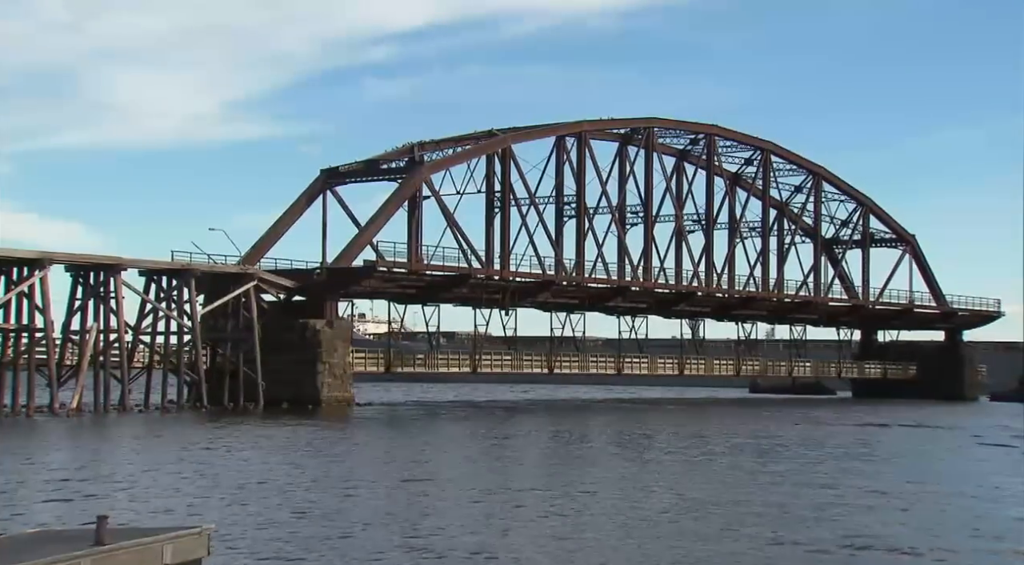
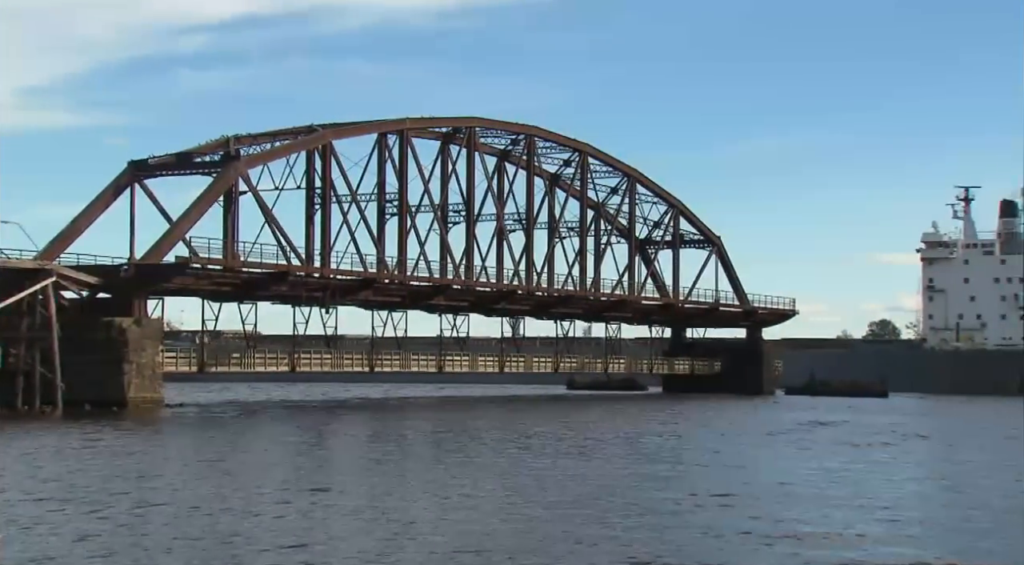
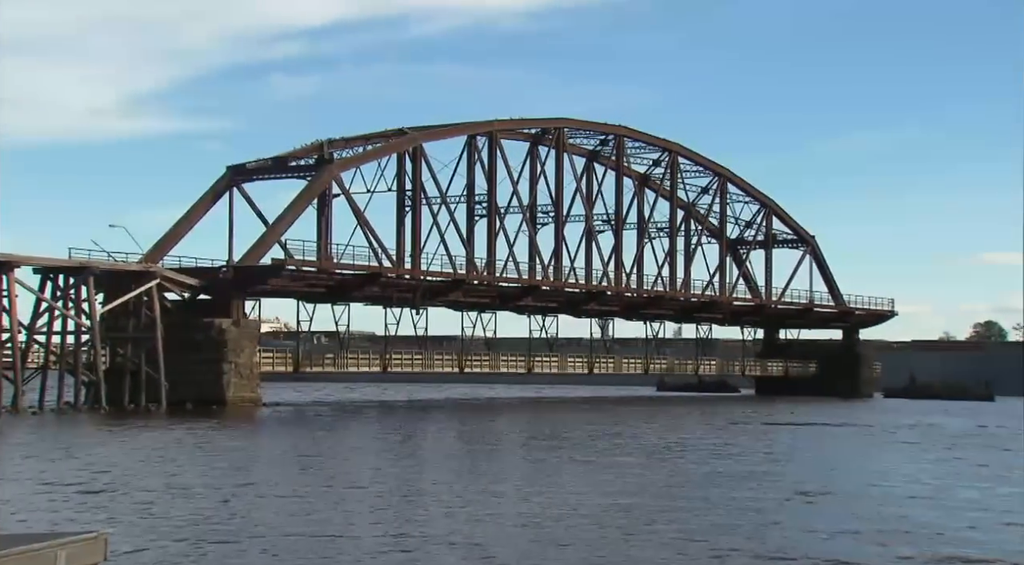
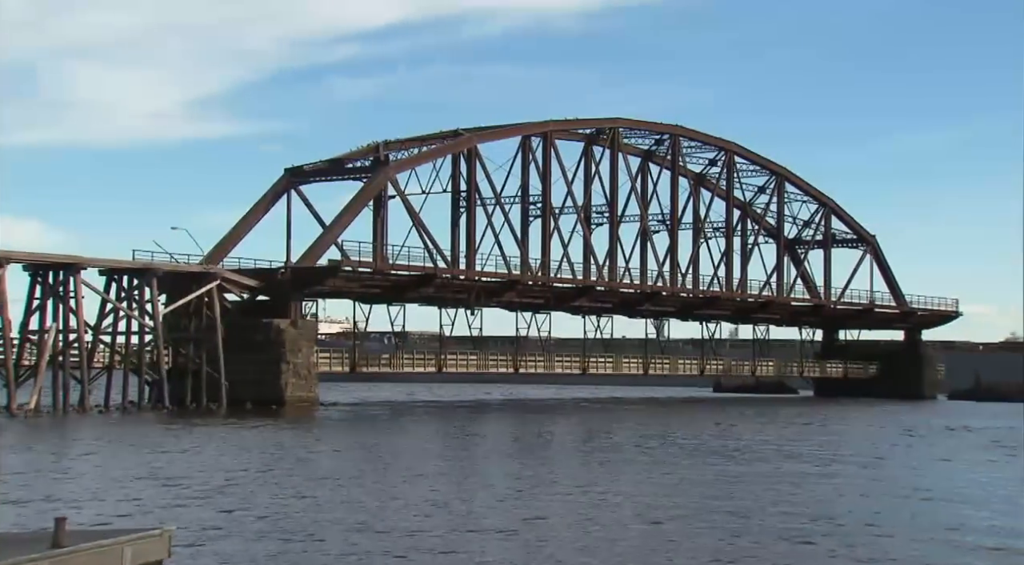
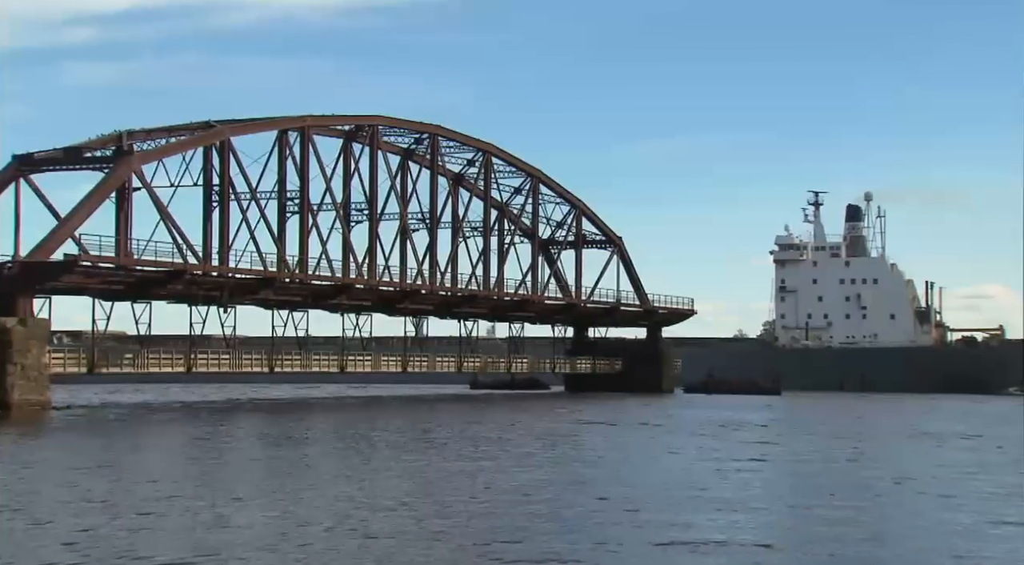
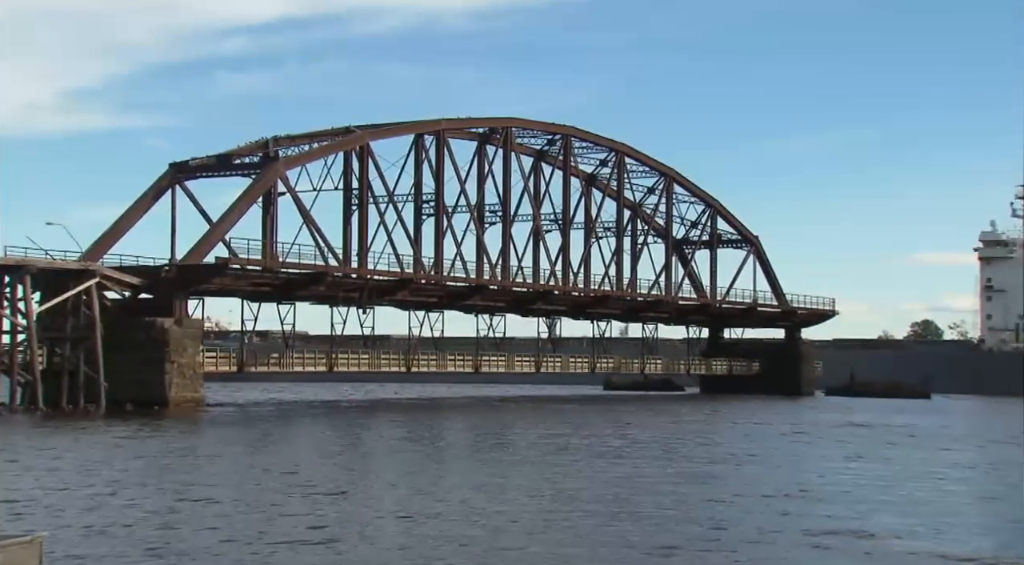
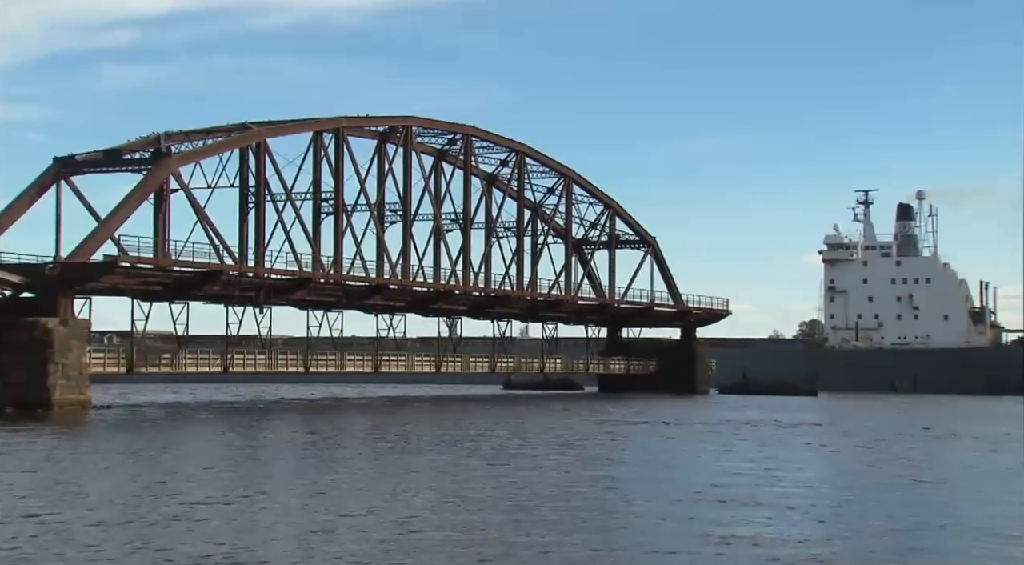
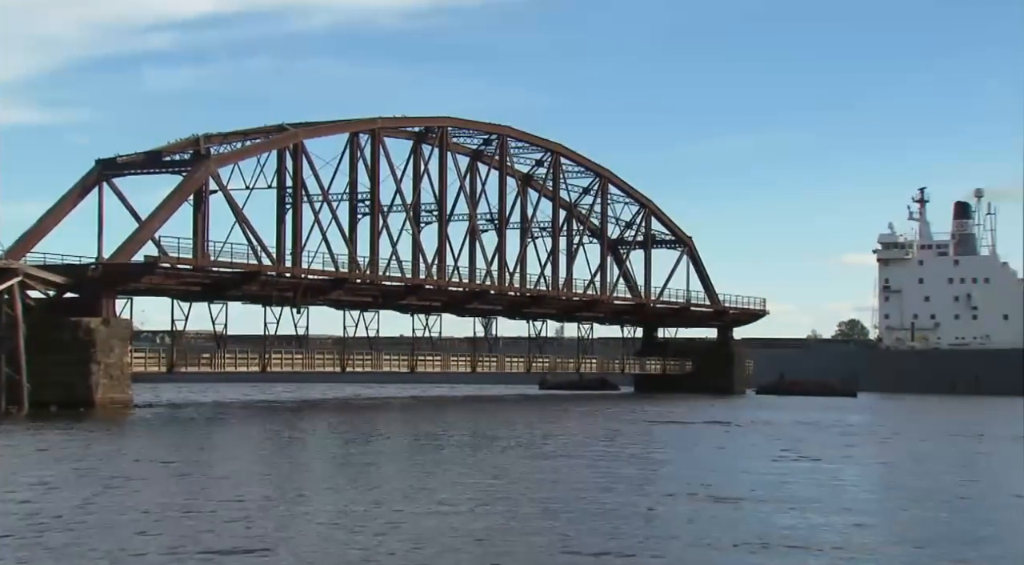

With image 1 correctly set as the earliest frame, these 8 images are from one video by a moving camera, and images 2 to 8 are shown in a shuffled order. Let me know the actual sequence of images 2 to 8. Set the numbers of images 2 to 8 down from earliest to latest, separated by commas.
4, 3, 6, 2, 8, 7, 5
